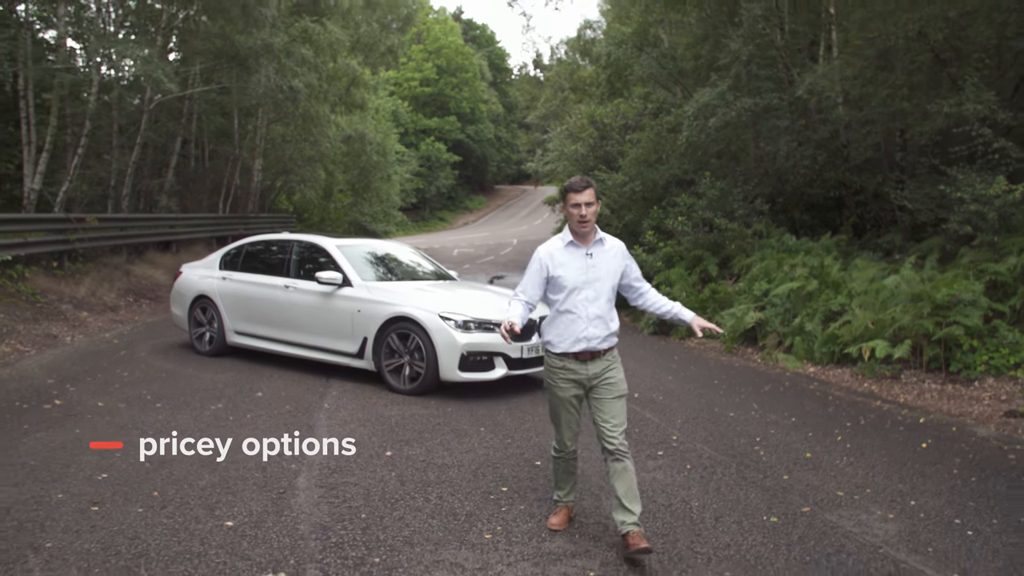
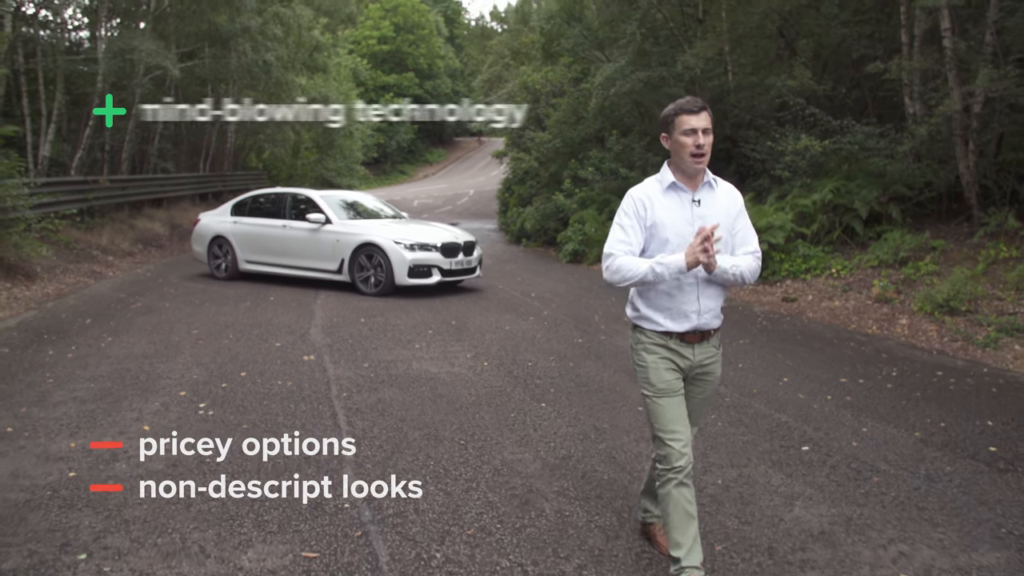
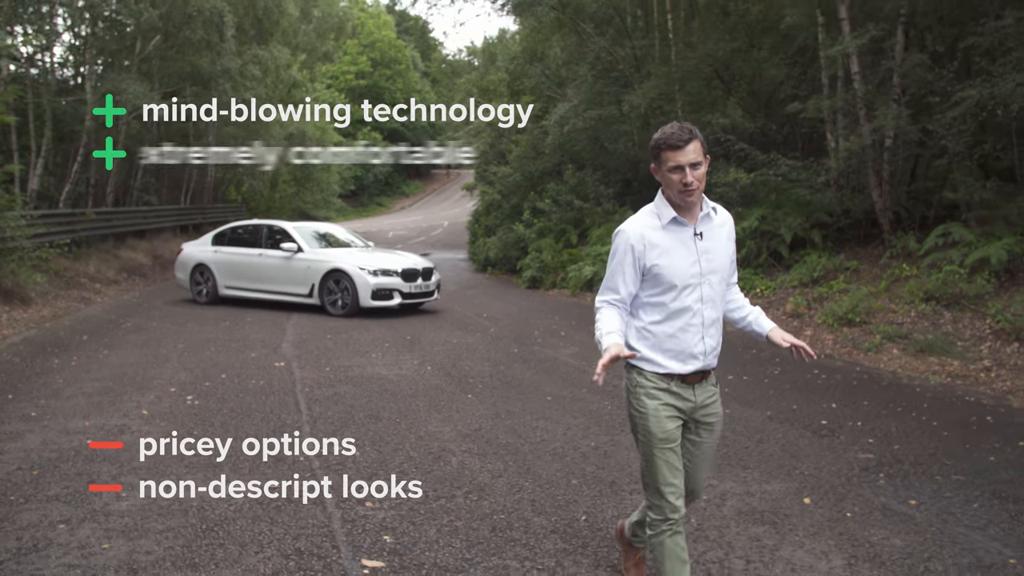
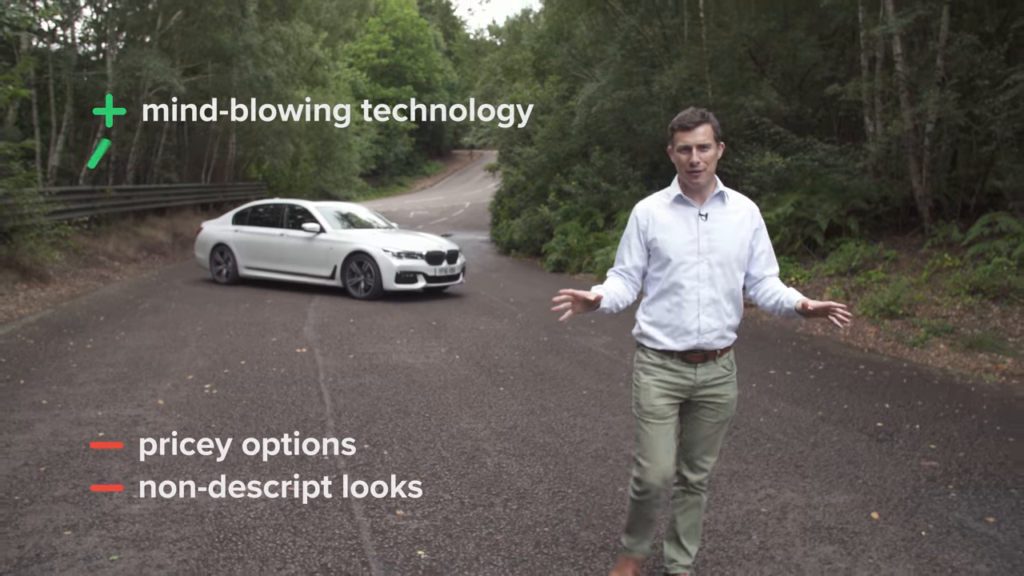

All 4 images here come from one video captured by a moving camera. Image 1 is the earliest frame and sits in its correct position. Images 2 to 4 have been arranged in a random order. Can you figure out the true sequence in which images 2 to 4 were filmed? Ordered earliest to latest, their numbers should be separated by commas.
2, 4, 3
